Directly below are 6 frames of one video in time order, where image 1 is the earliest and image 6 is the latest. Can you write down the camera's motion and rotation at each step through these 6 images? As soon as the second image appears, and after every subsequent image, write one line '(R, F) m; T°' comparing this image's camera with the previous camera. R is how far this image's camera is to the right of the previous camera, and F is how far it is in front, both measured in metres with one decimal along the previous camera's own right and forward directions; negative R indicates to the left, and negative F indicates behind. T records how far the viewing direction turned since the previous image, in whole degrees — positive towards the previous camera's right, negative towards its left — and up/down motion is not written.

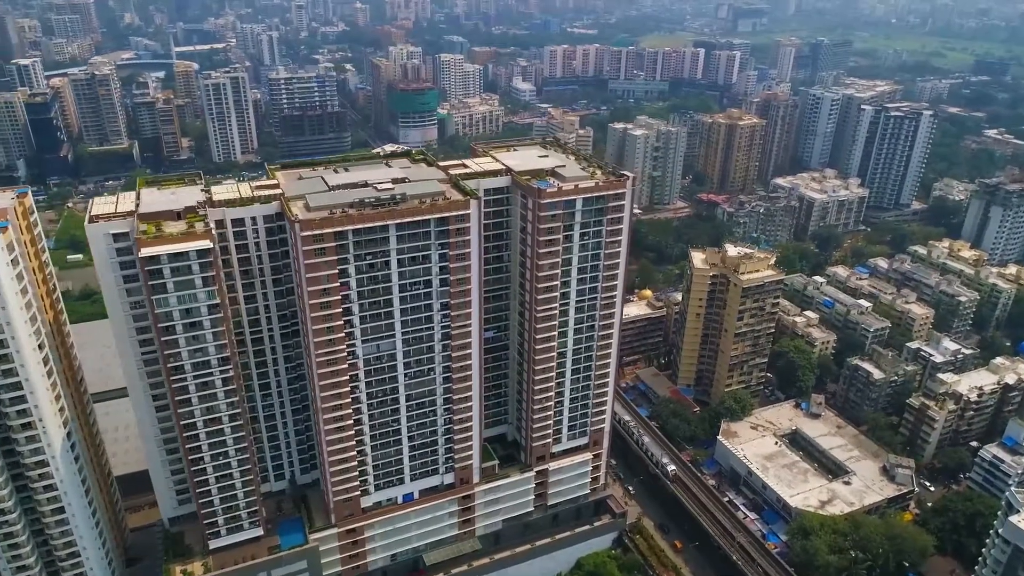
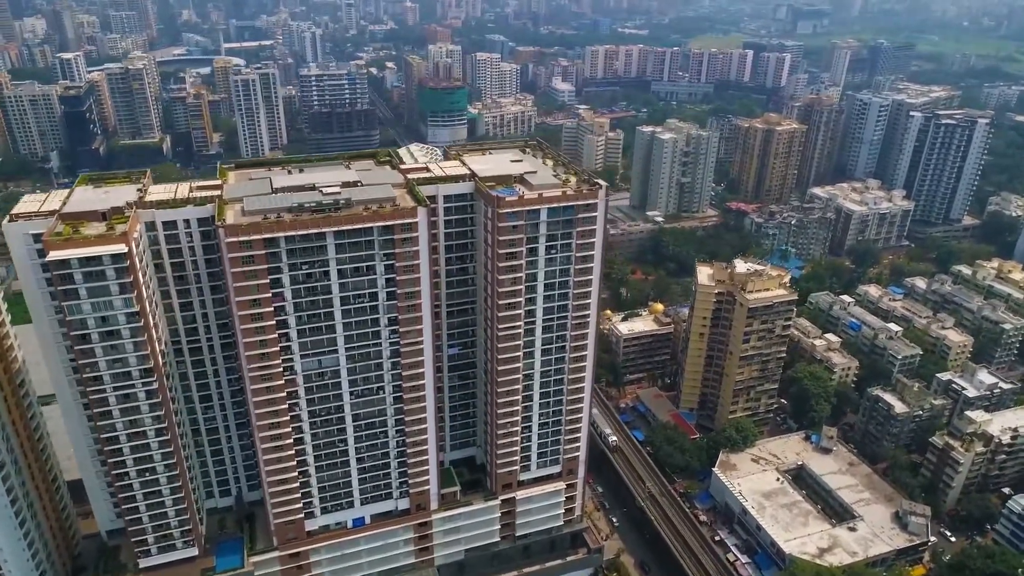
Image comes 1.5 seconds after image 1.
(+6.9, +4.8) m; -4°
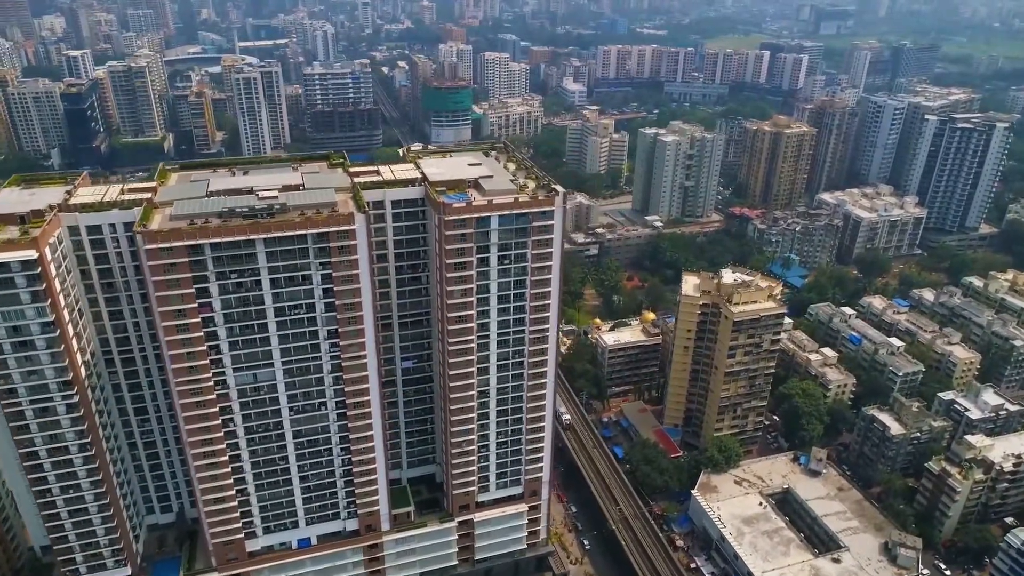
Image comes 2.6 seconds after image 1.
(+5.0, +3.4) m; -2°
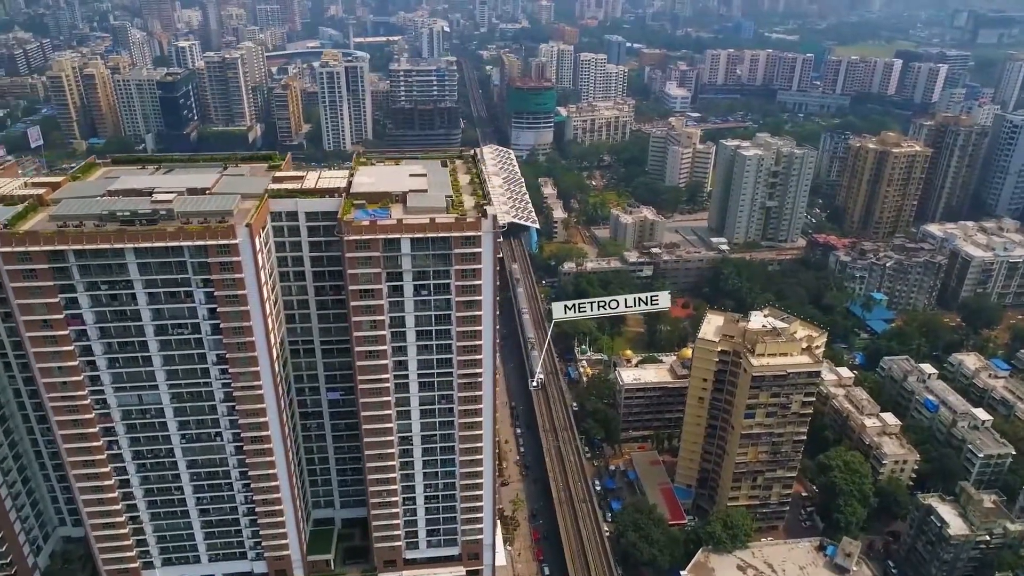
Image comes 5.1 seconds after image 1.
(+11.5, +8.9) m; -9°
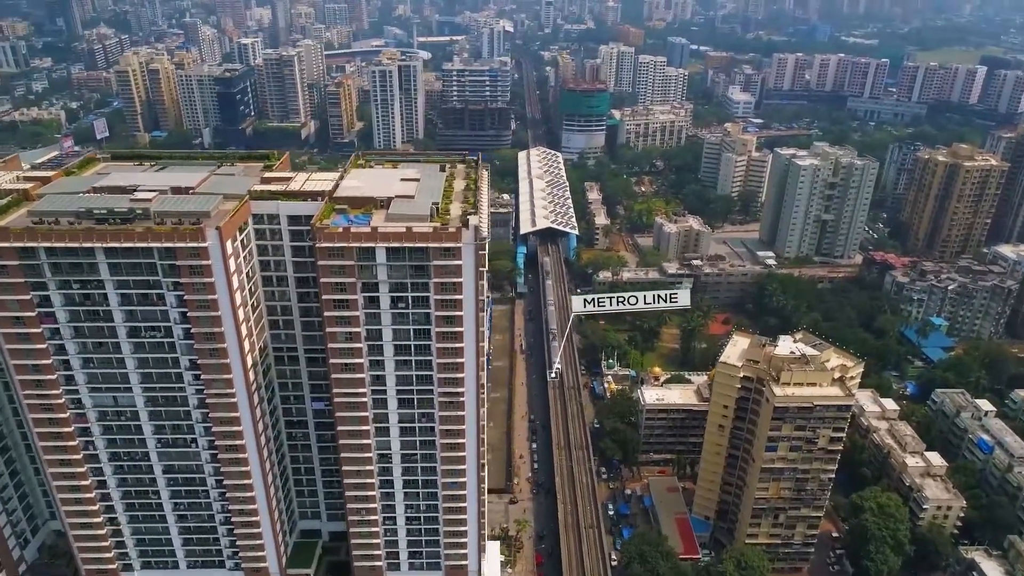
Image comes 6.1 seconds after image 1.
(+4.3, +3.0) m; -5°
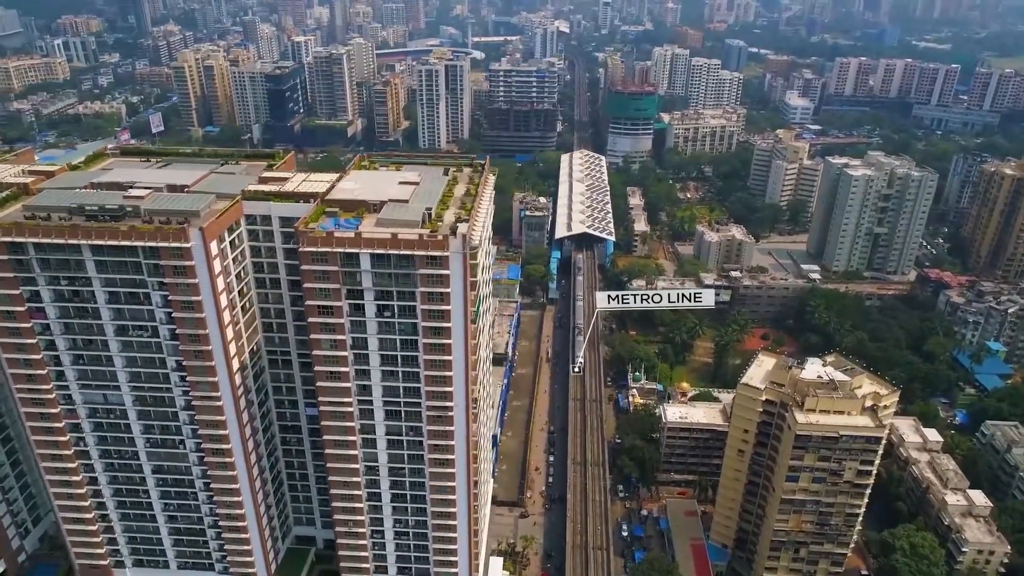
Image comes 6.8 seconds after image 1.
(+3.2, +2.2) m; -4°
